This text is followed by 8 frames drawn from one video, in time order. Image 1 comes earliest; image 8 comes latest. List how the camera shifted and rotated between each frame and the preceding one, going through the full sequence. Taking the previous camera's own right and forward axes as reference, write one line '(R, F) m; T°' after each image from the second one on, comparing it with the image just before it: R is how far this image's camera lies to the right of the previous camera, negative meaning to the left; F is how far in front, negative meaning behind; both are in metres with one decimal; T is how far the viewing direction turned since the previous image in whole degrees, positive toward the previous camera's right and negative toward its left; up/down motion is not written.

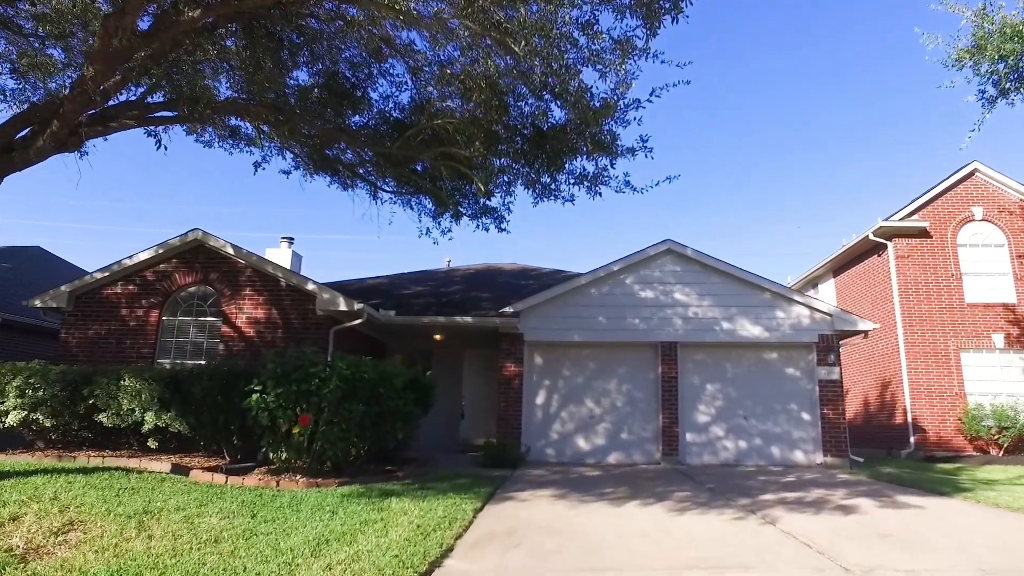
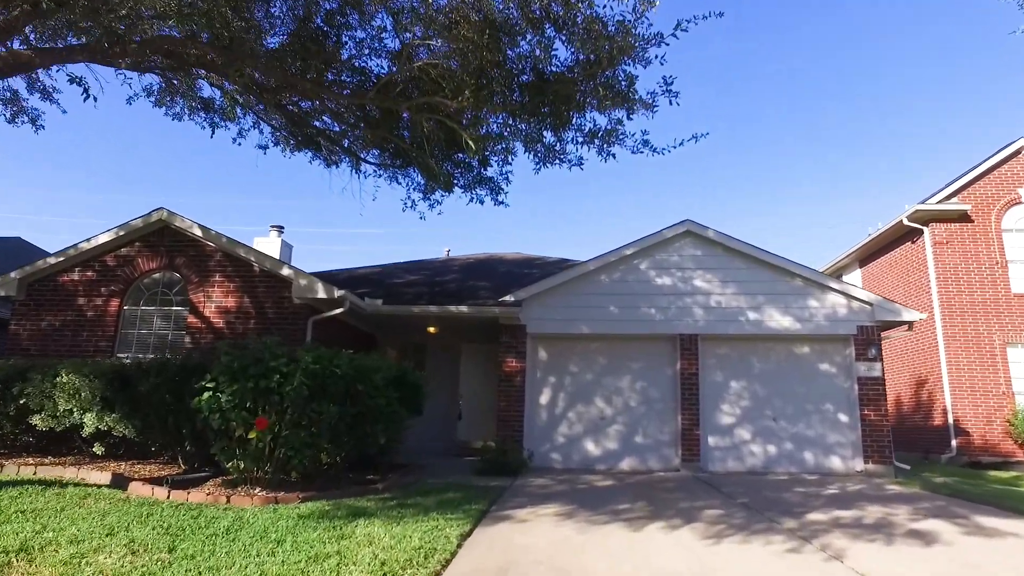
(+0.1, +1.4) m; -1°
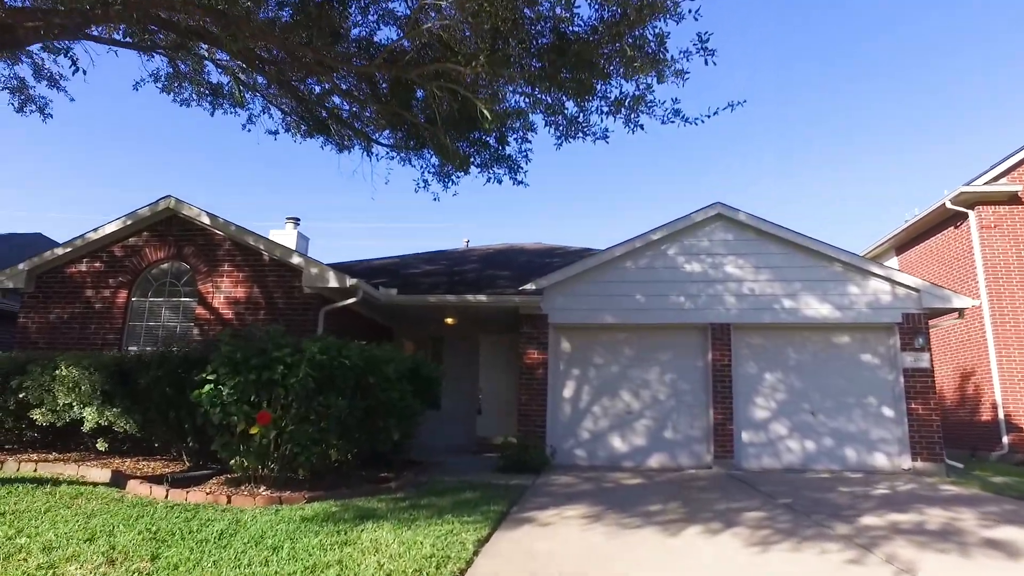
(0.0, +0.6) m; -2°
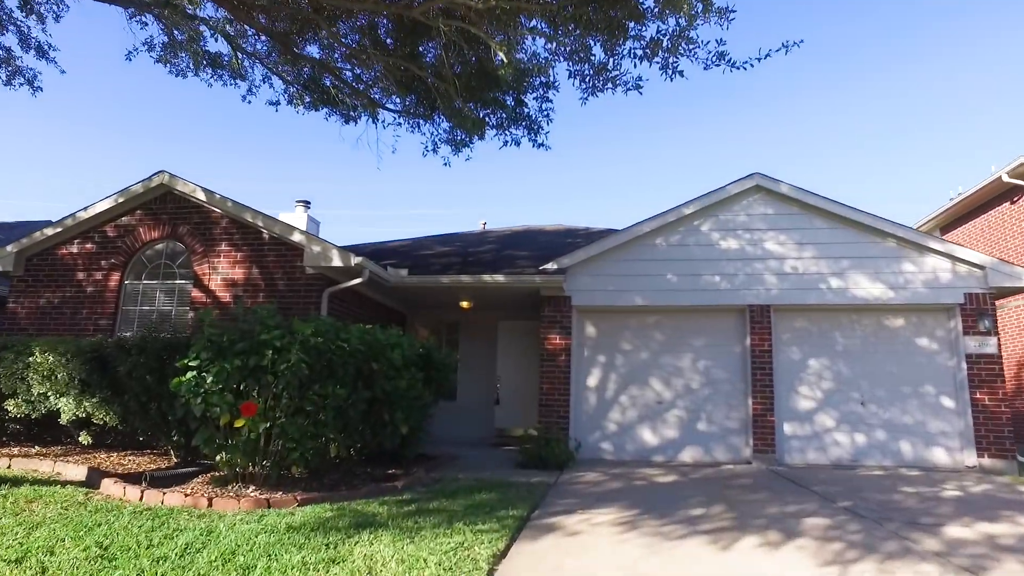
(0.0, +0.9) m; -2°
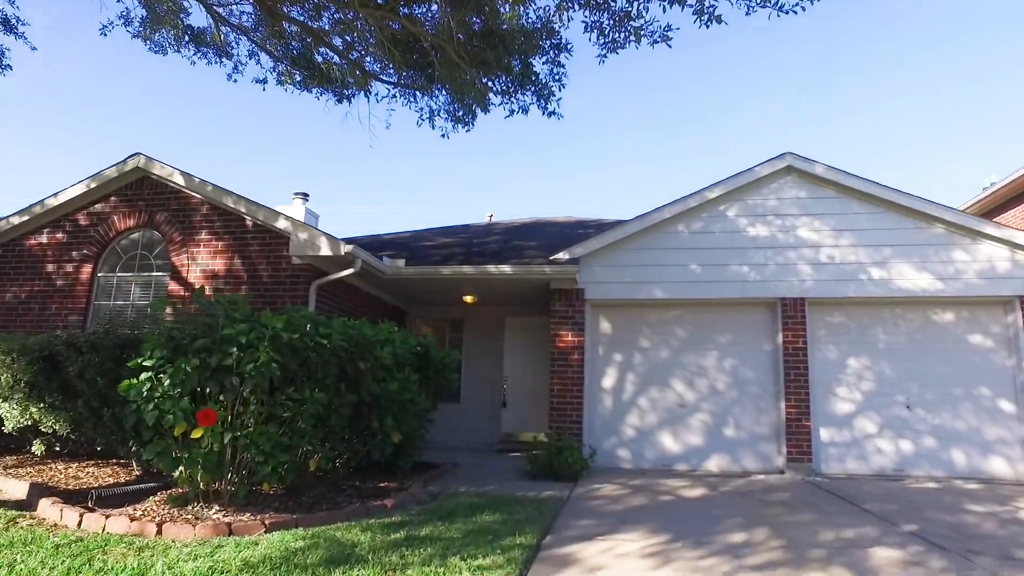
(0.0, +0.9) m; -1°
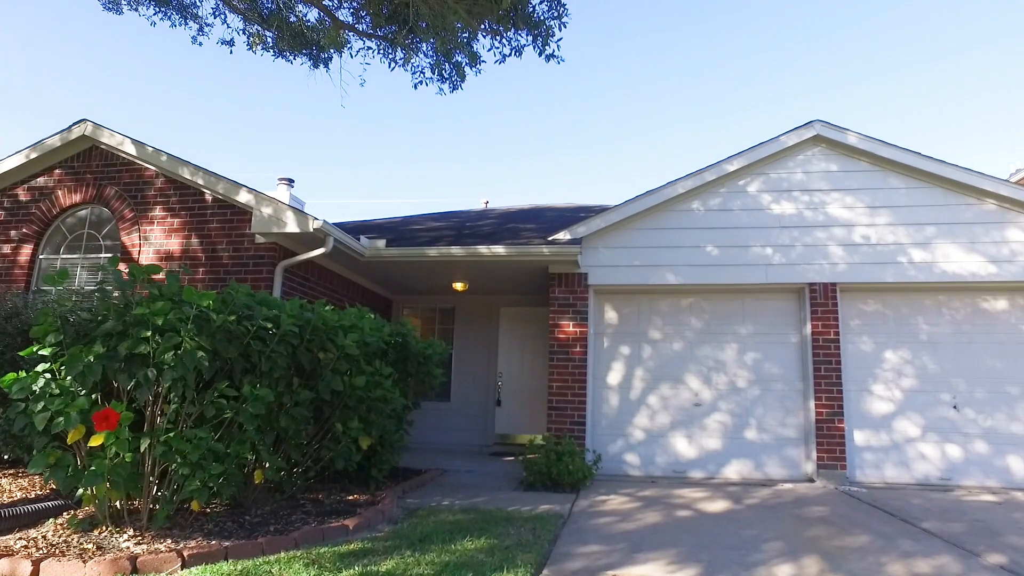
(+0.1, +1.1) m; 0°
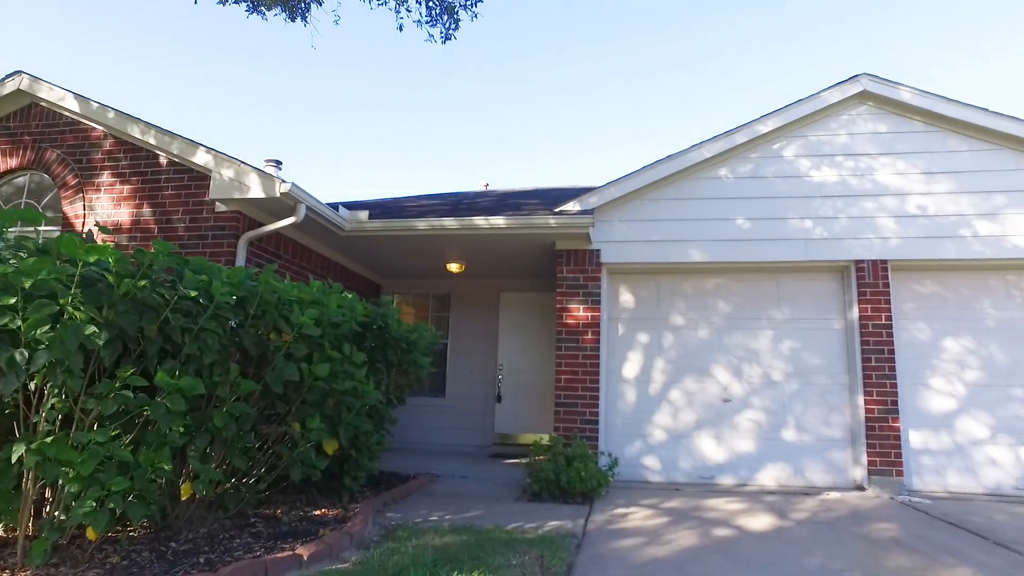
(0.0, +1.1) m; 0°
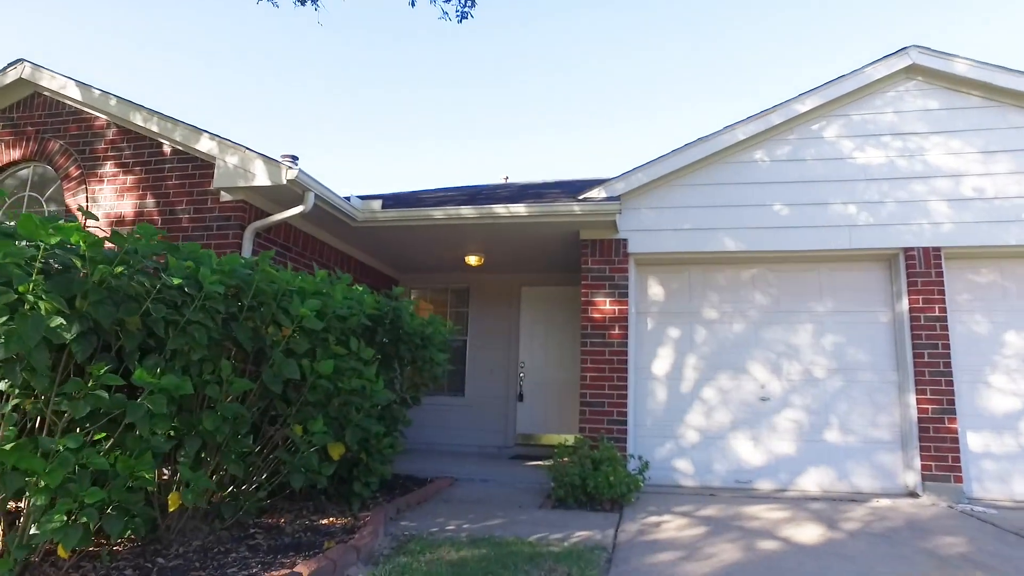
(0.0, +0.4) m; -2°
